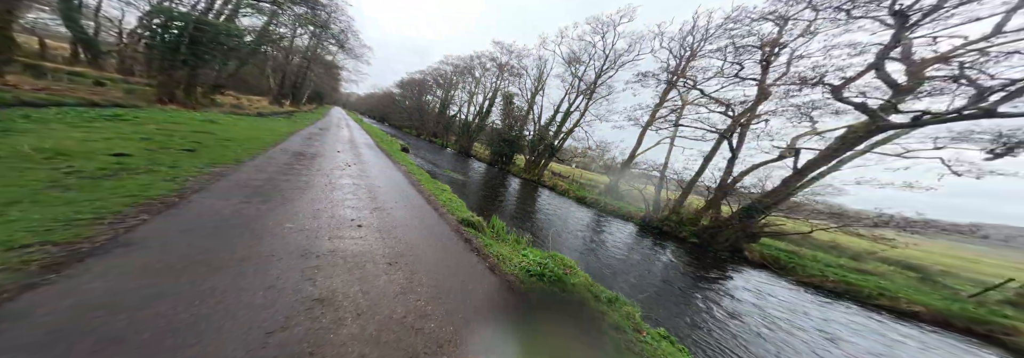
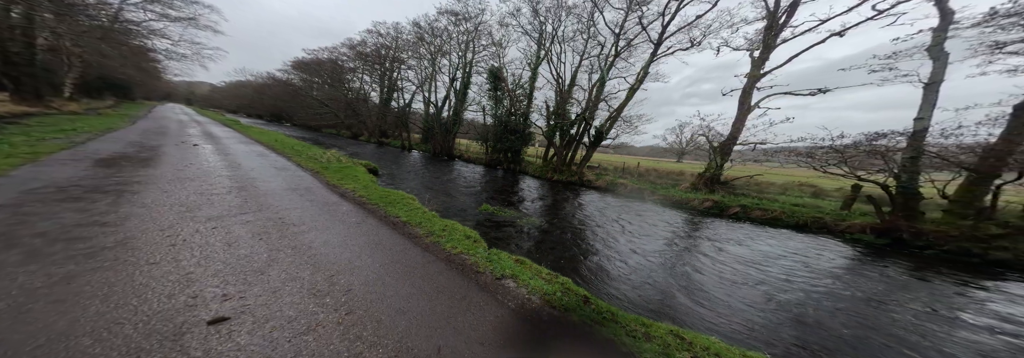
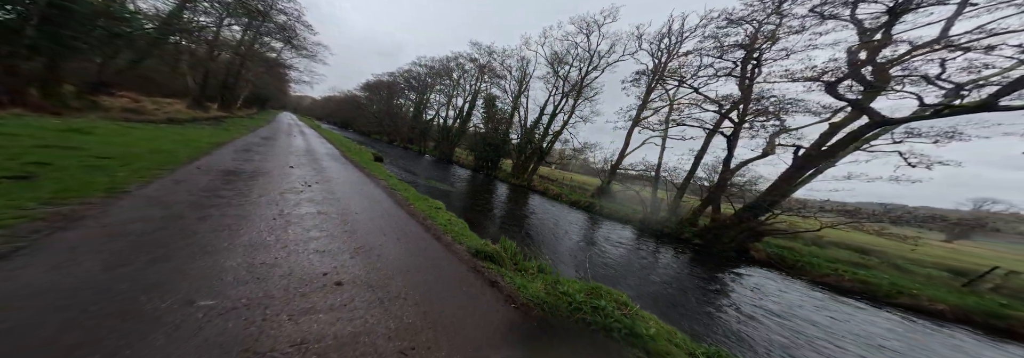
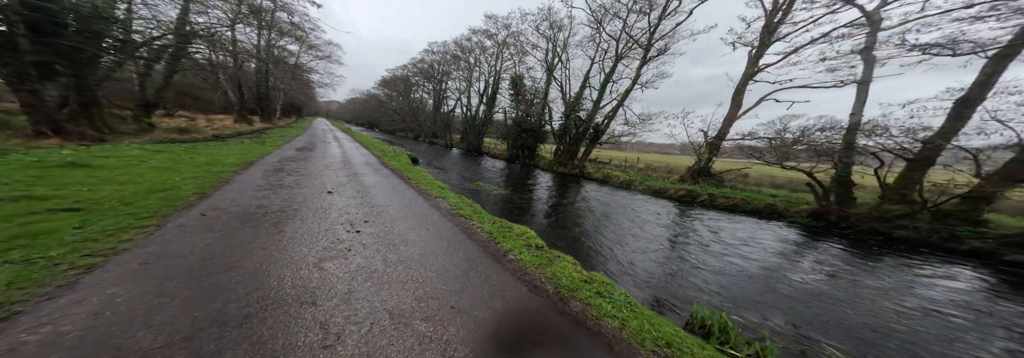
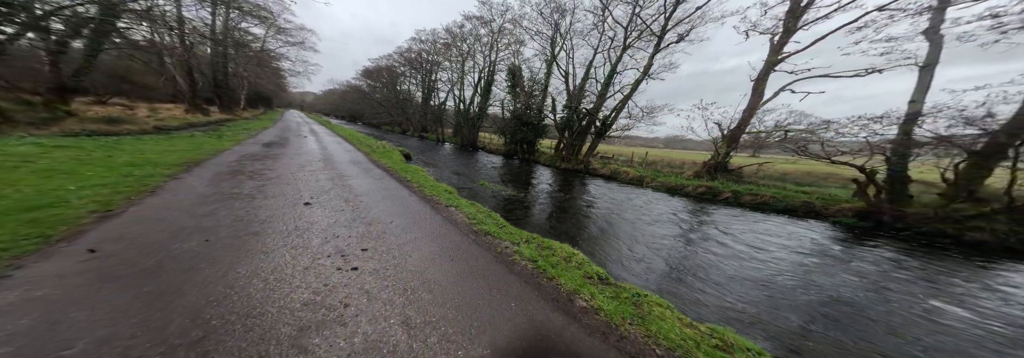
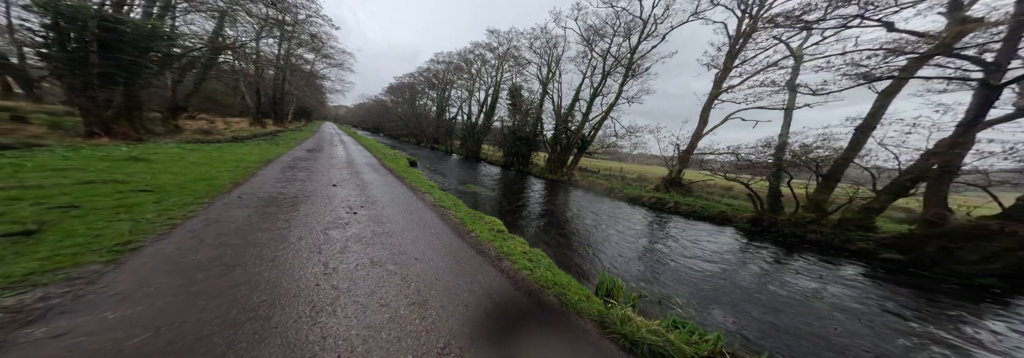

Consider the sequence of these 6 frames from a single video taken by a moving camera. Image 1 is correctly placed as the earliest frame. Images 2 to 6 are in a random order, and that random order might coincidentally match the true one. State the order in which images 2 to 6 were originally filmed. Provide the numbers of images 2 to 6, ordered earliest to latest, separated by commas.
3, 6, 4, 5, 2
